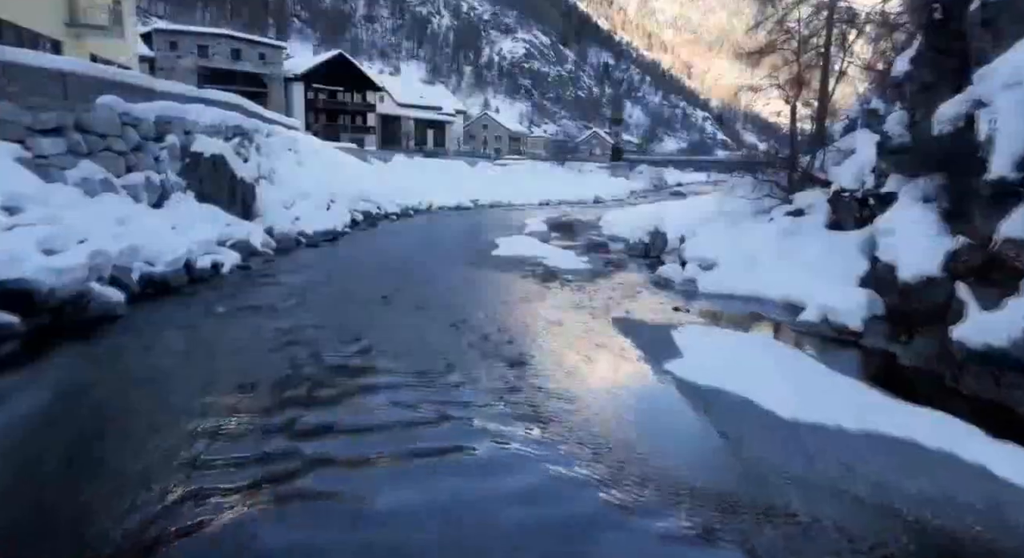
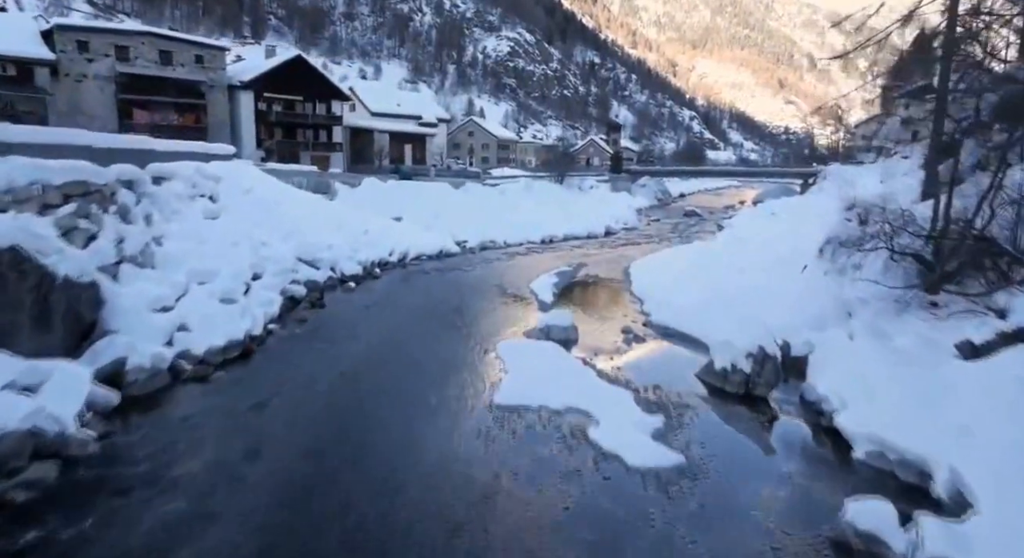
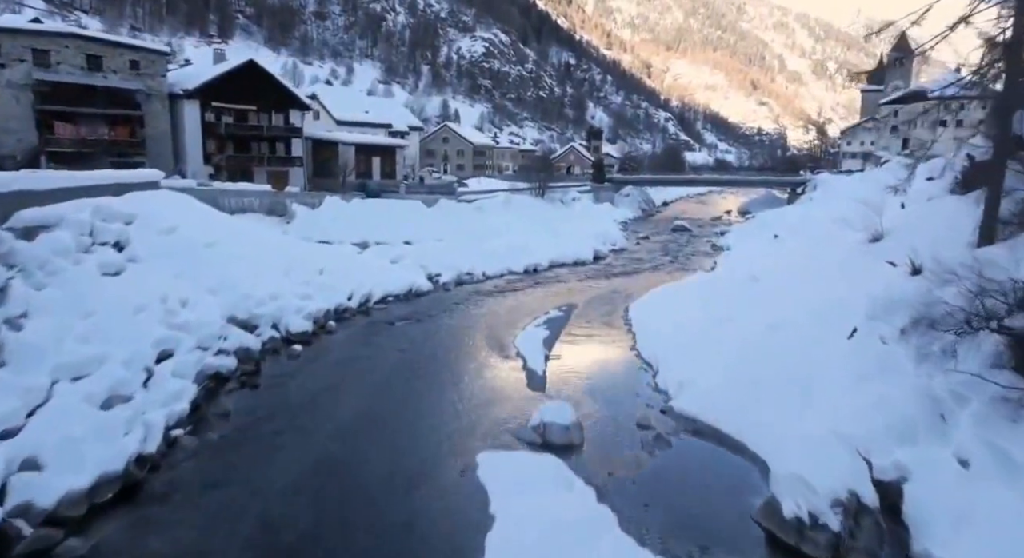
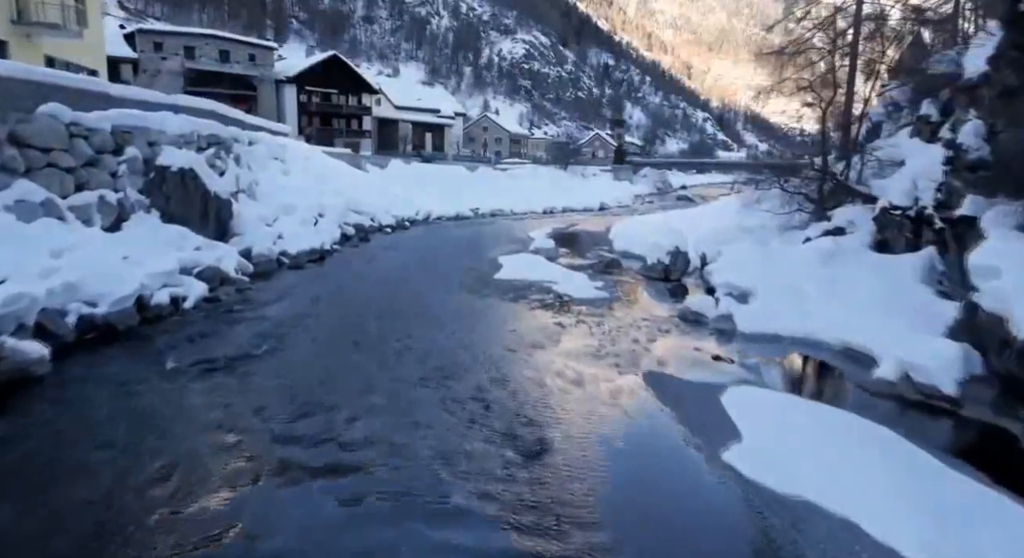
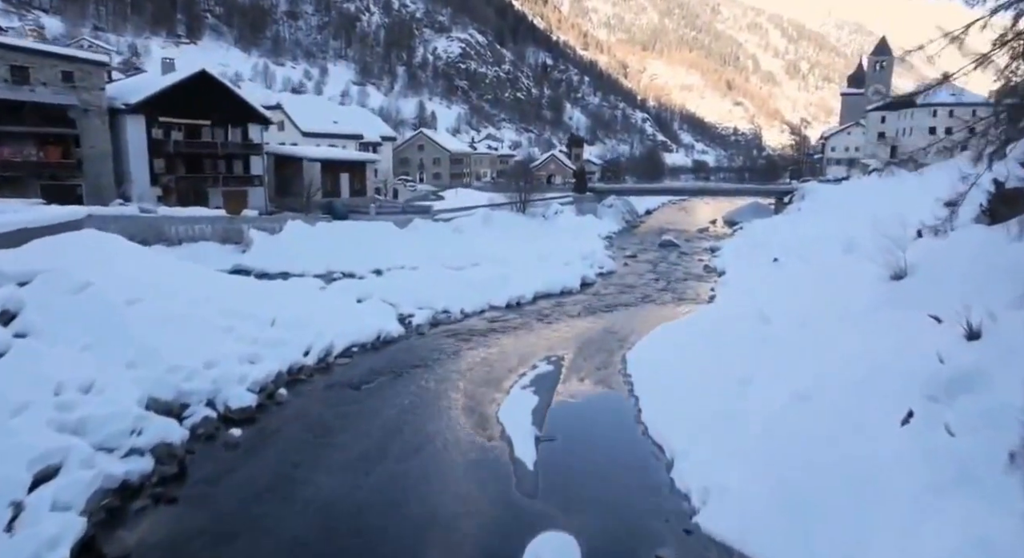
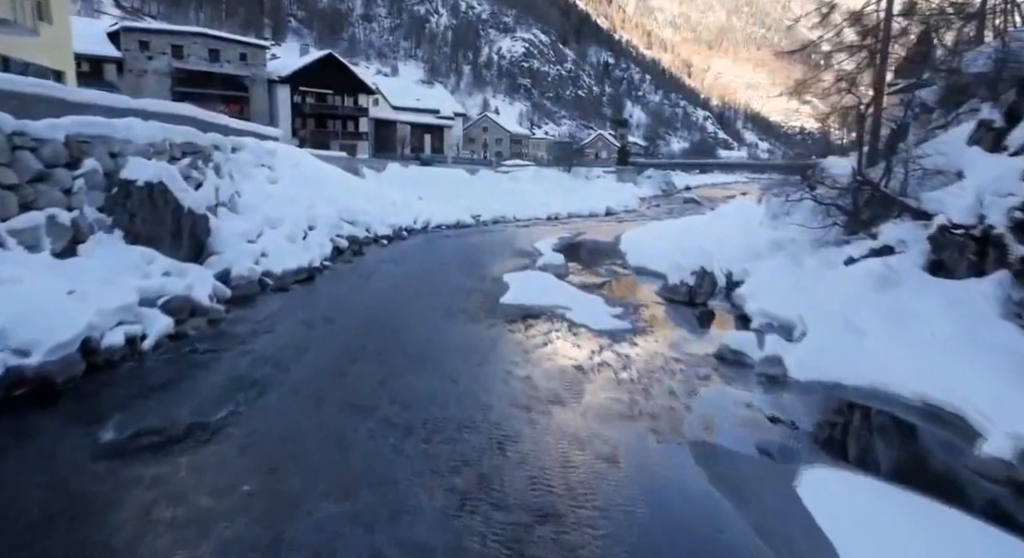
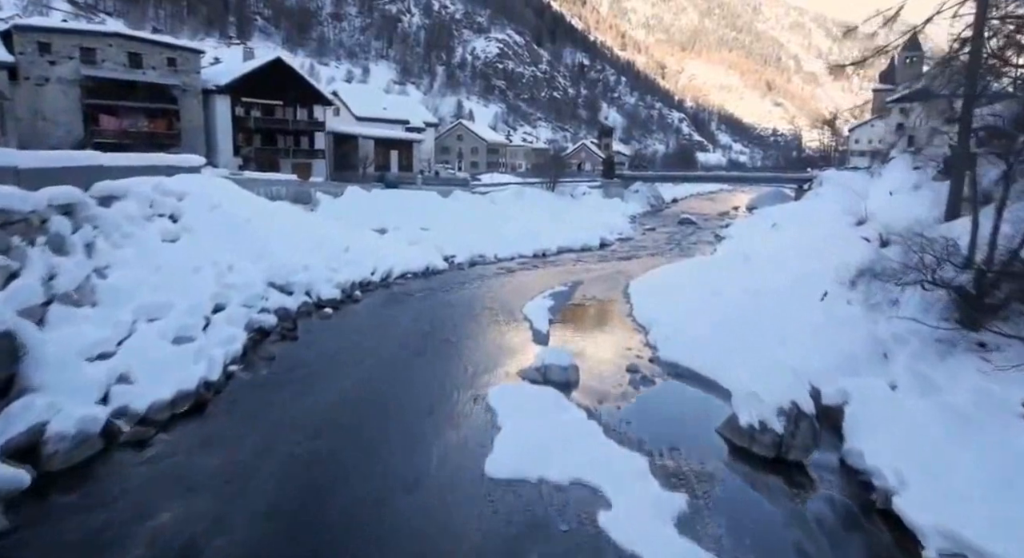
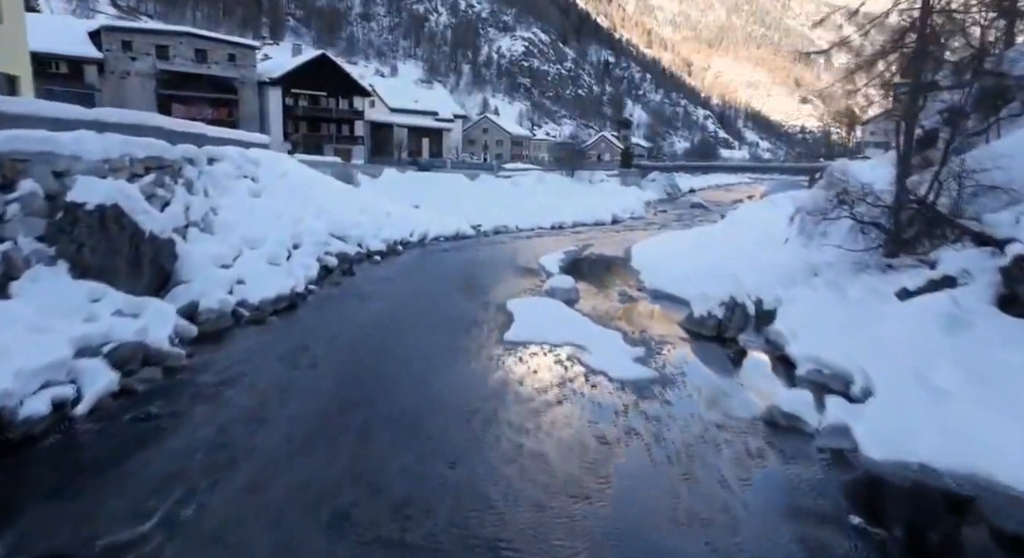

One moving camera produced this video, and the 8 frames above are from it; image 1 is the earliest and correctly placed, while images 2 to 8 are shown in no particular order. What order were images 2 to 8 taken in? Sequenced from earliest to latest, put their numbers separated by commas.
4, 6, 8, 2, 7, 3, 5
